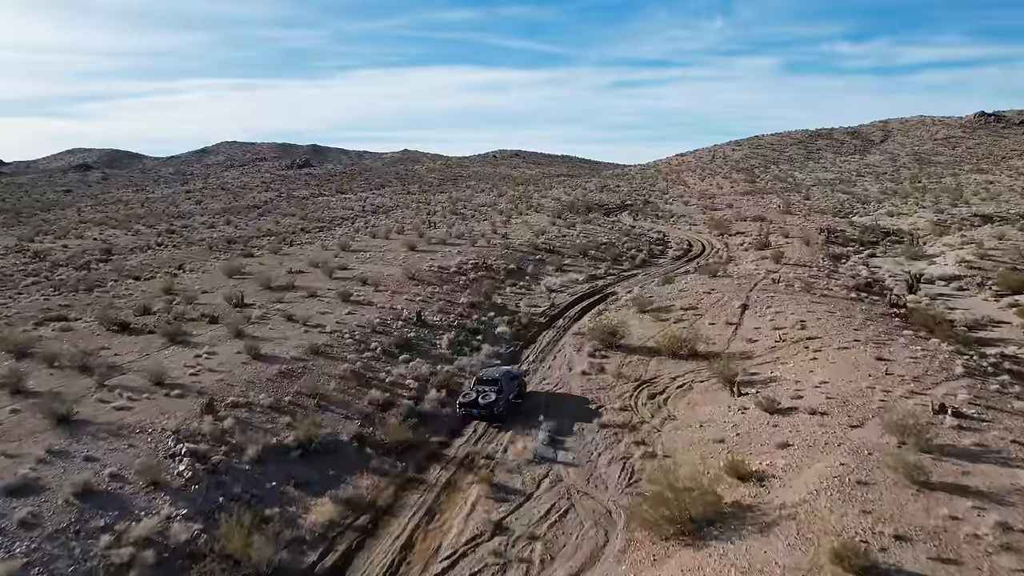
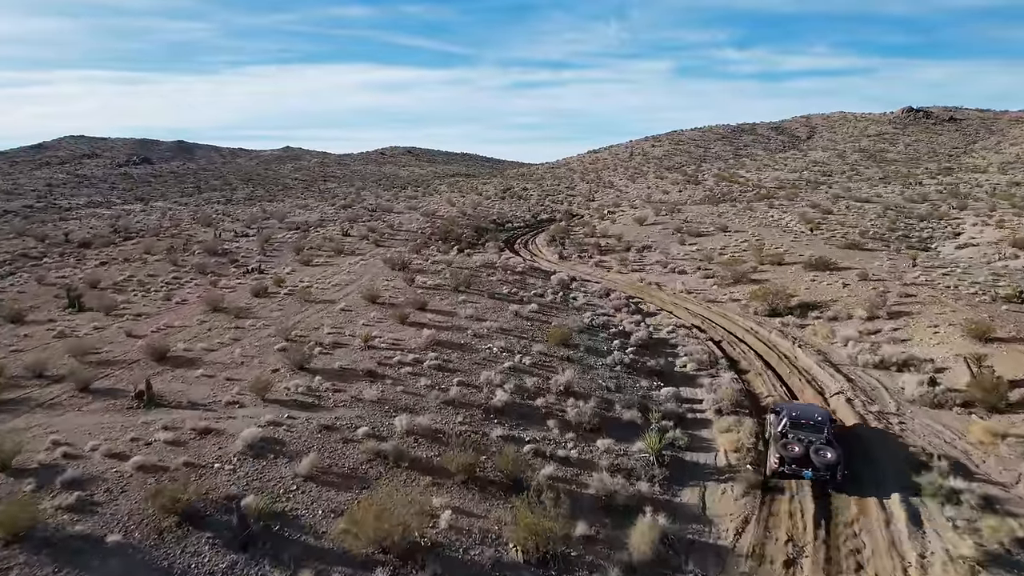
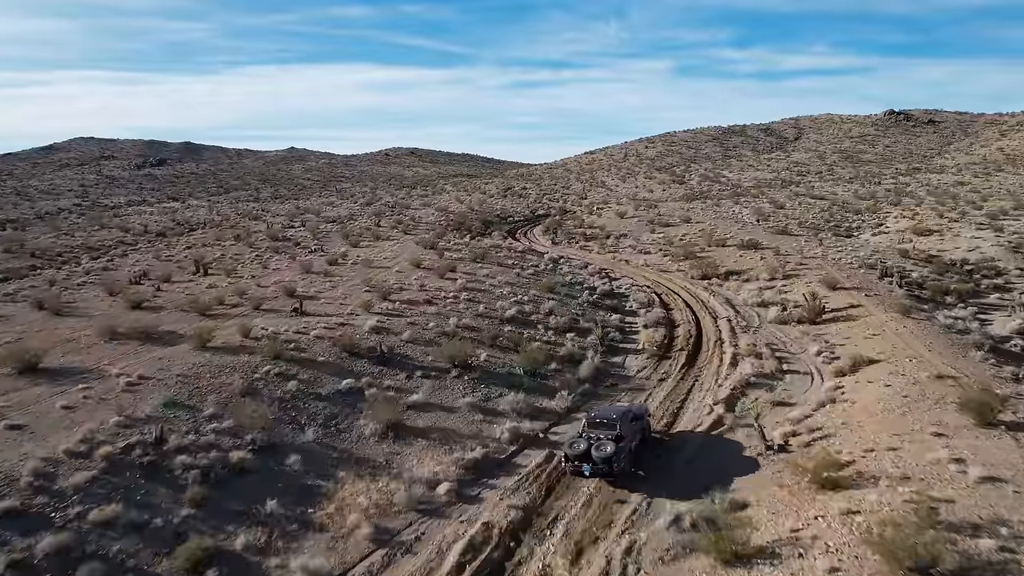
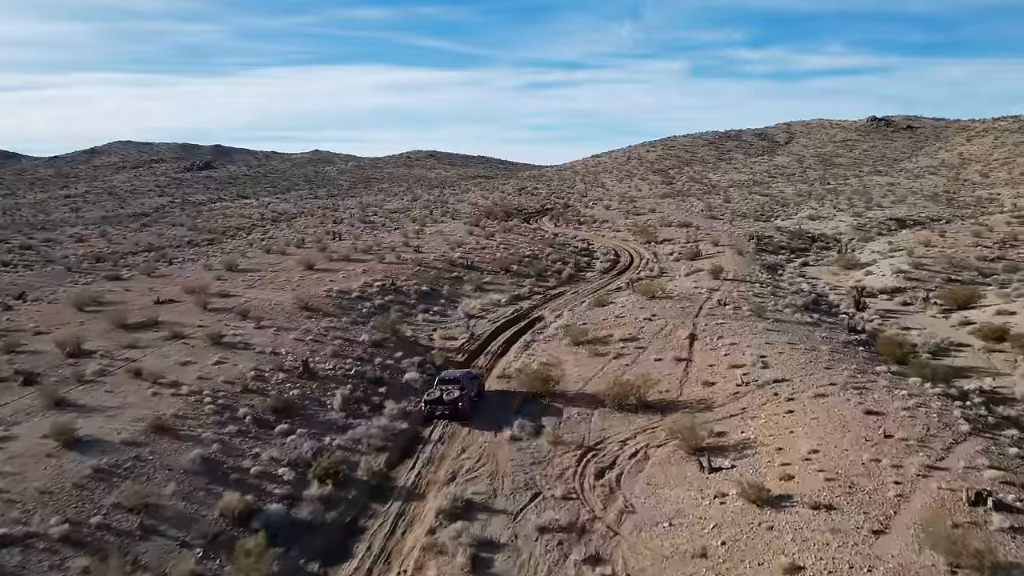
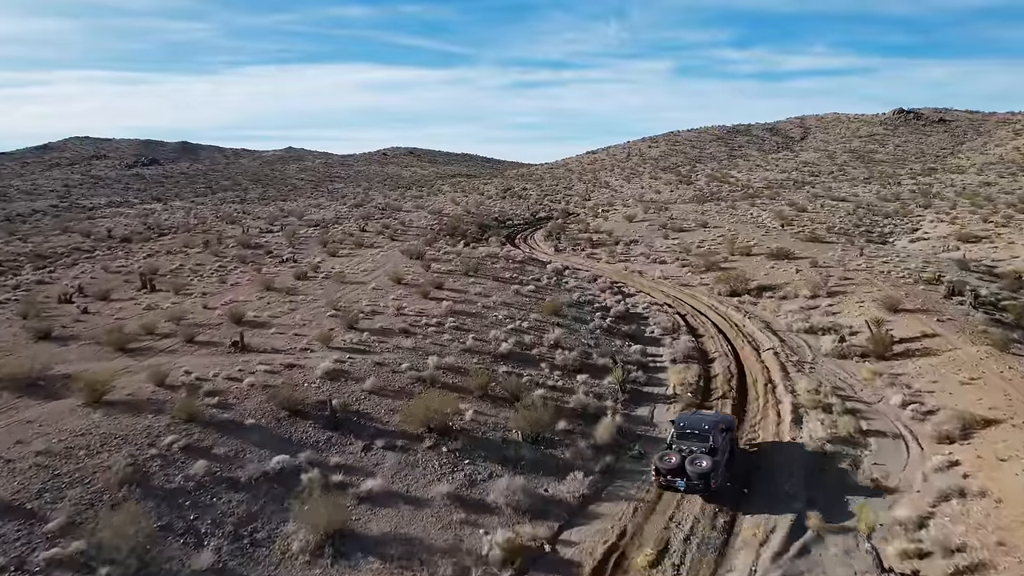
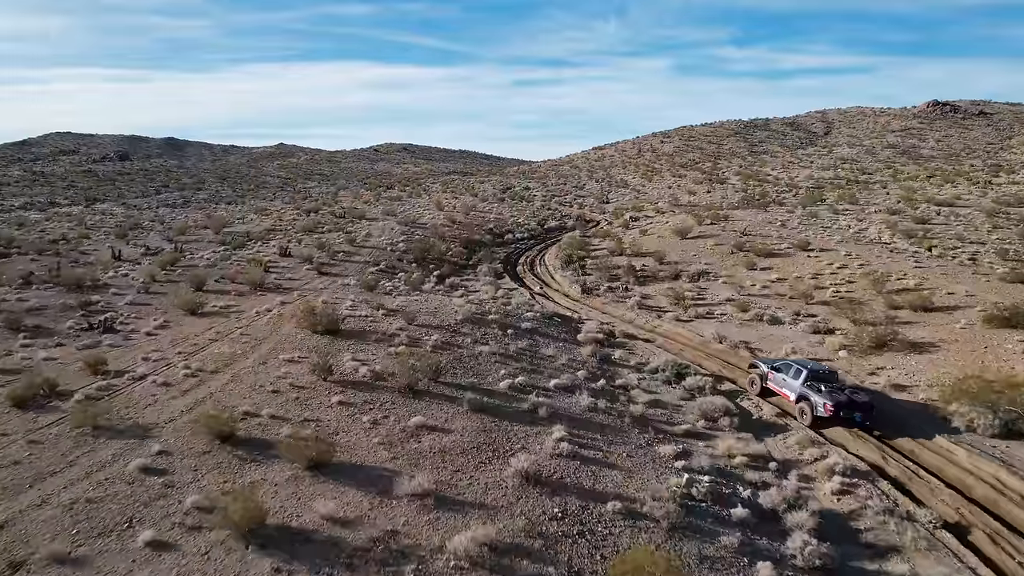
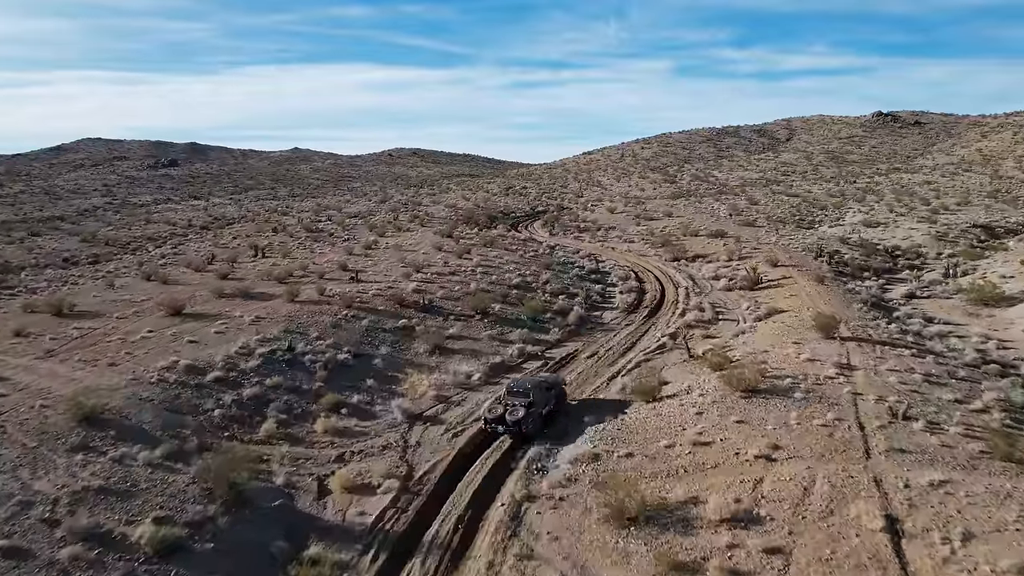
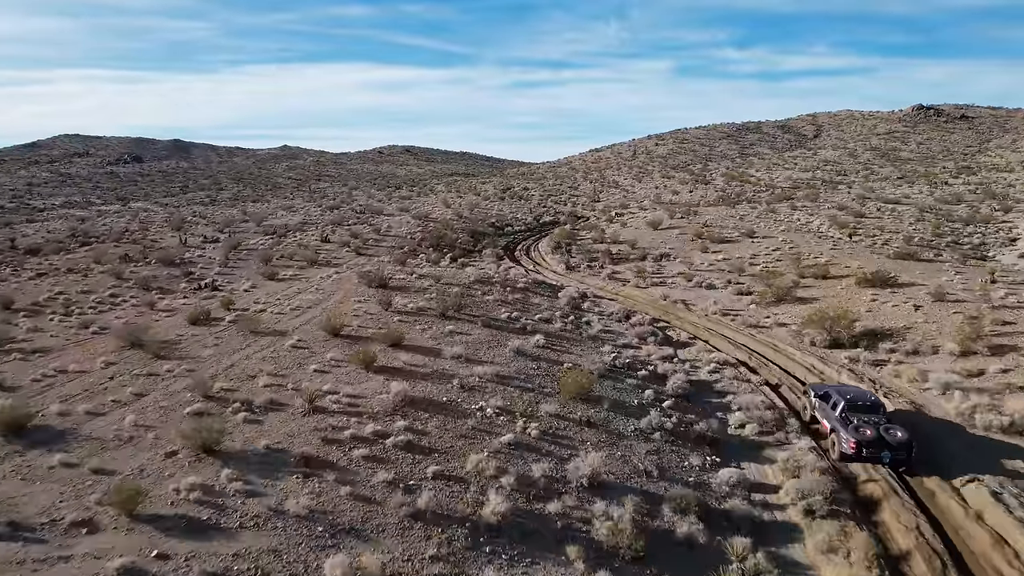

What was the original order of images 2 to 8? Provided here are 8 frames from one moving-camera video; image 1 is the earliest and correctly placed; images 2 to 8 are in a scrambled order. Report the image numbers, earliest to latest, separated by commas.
4, 7, 3, 5, 2, 8, 6
